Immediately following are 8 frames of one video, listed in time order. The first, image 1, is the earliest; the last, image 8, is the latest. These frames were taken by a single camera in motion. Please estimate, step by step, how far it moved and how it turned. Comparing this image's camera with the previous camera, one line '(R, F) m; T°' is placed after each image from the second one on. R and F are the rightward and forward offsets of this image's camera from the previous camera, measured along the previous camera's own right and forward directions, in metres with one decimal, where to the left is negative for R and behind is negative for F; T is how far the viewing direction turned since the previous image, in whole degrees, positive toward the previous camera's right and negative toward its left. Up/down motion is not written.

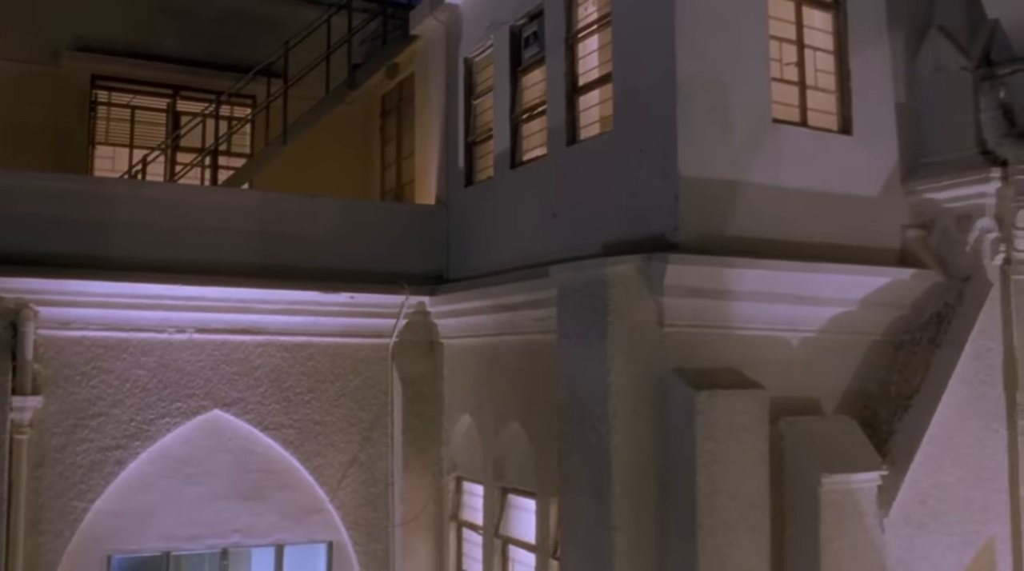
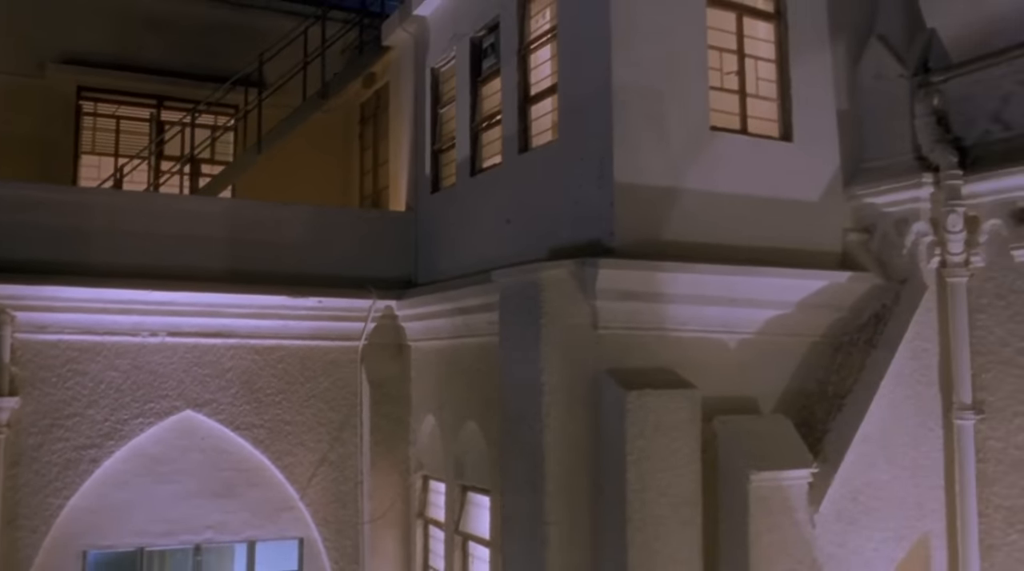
(+0.5, -0.2) m; -1°
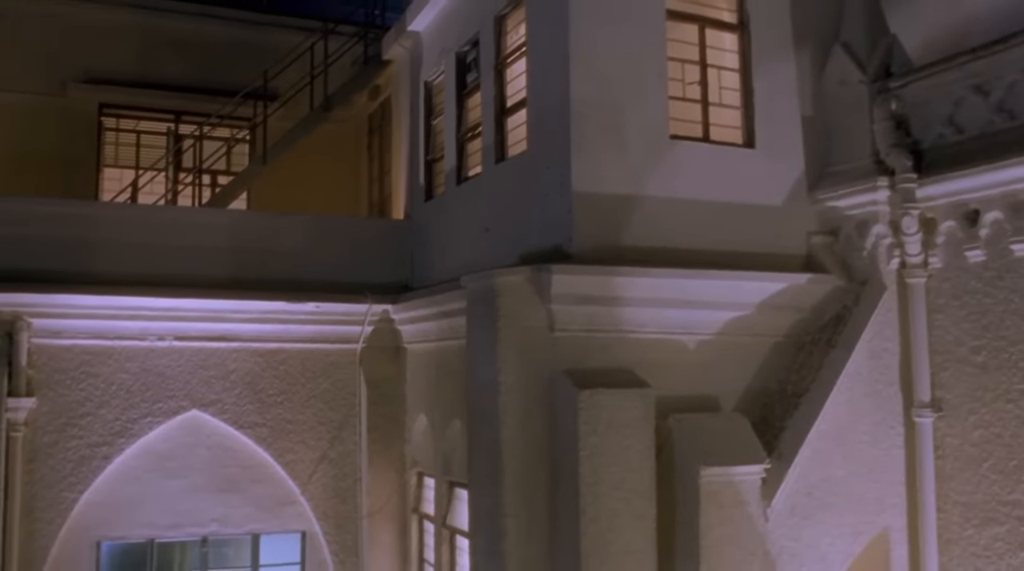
(+0.6, -0.3) m; -3°
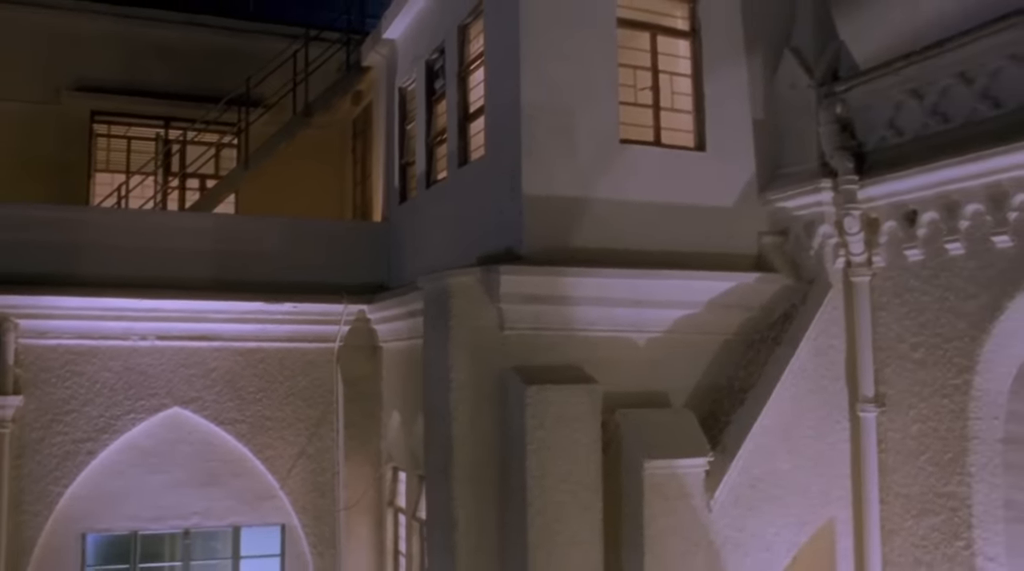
(+0.4, -0.2) m; -1°
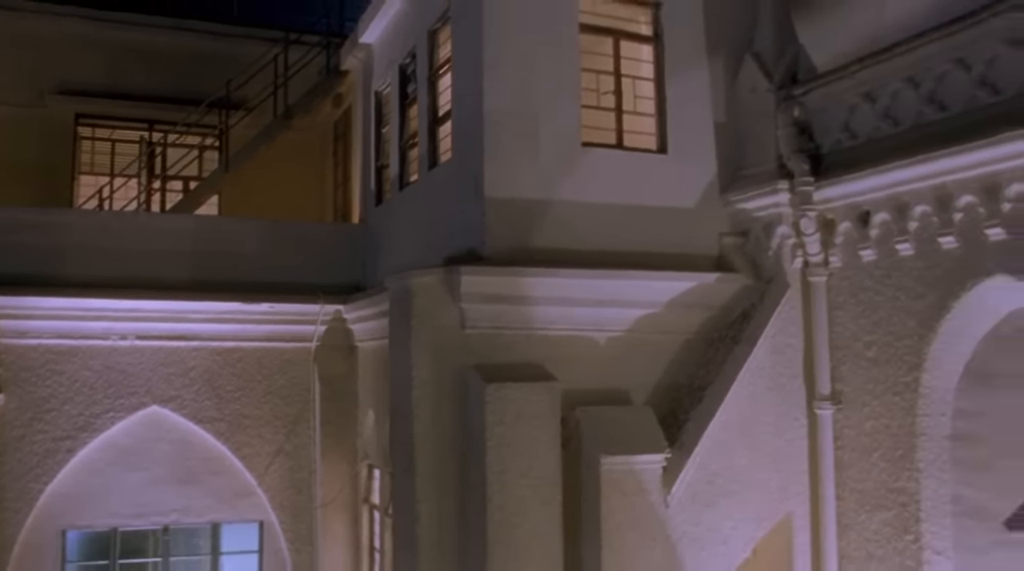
(+0.3, -0.1) m; 0°
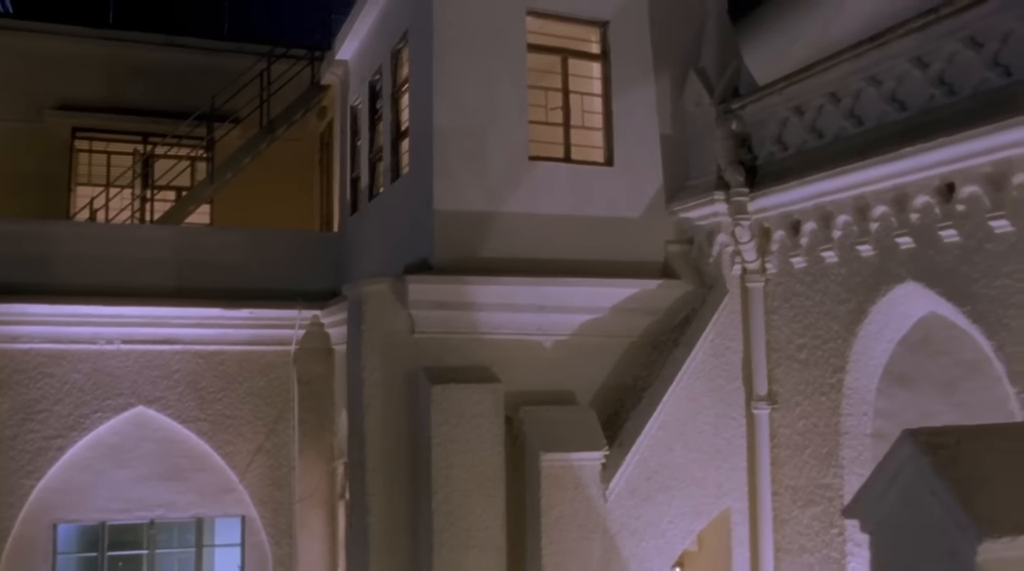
(+0.5, -0.3) m; -2°
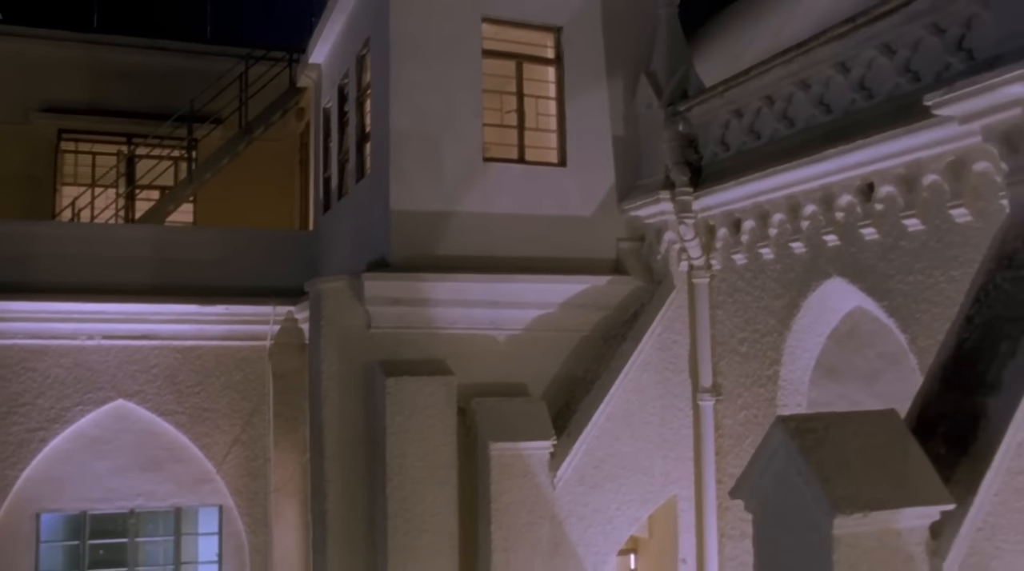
(+0.4, -0.3) m; 0°
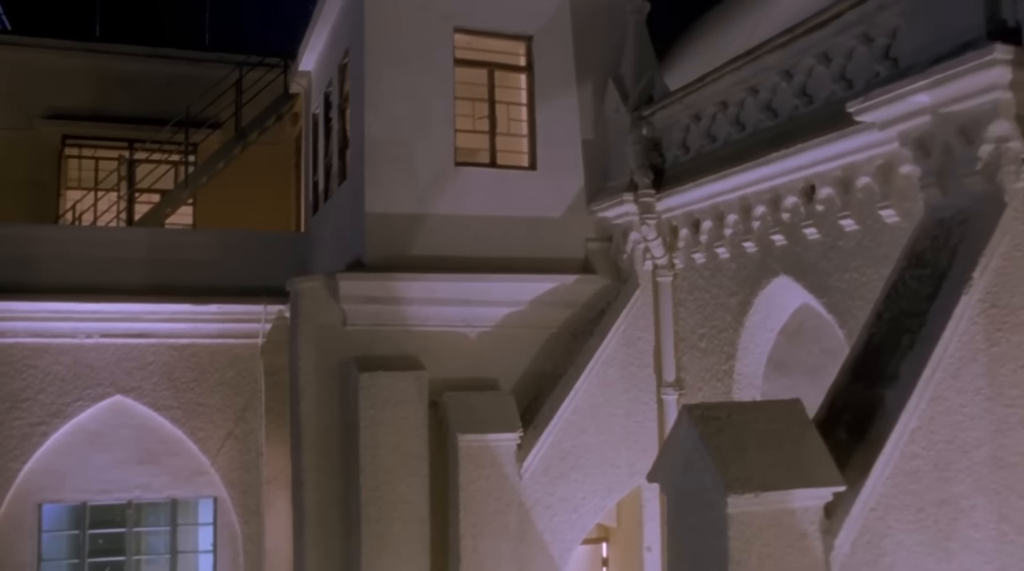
(+0.4, -0.3) m; -1°
